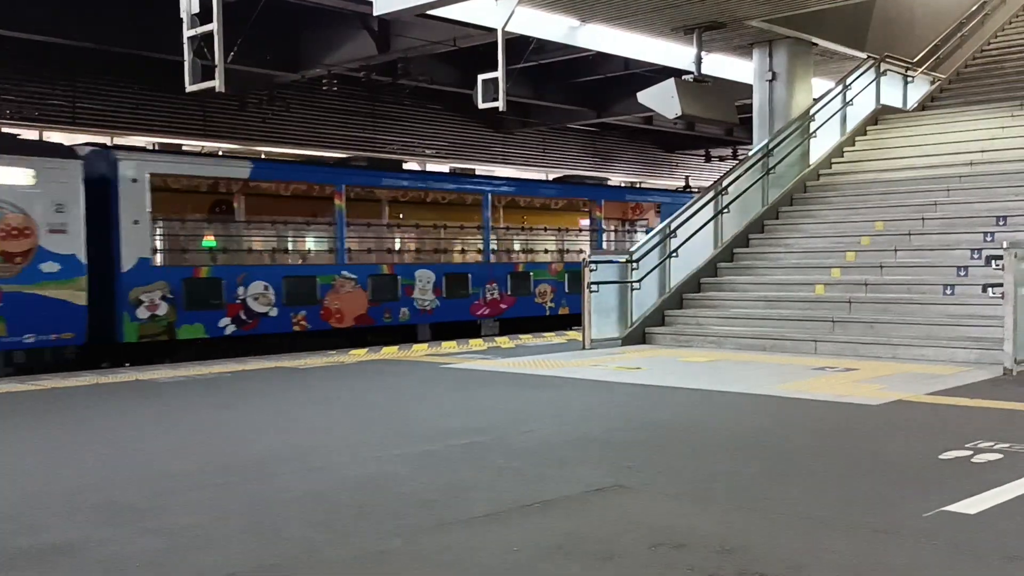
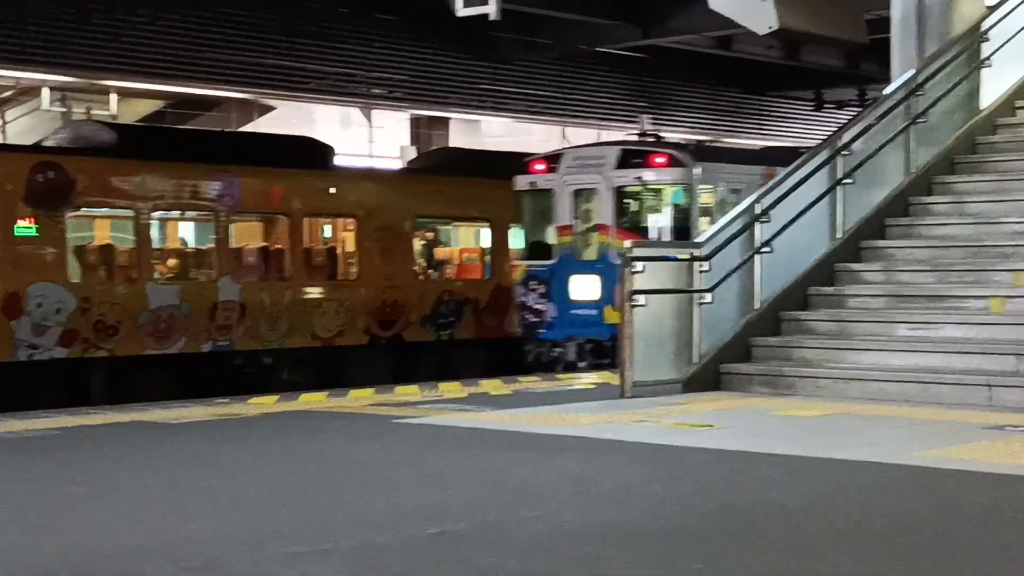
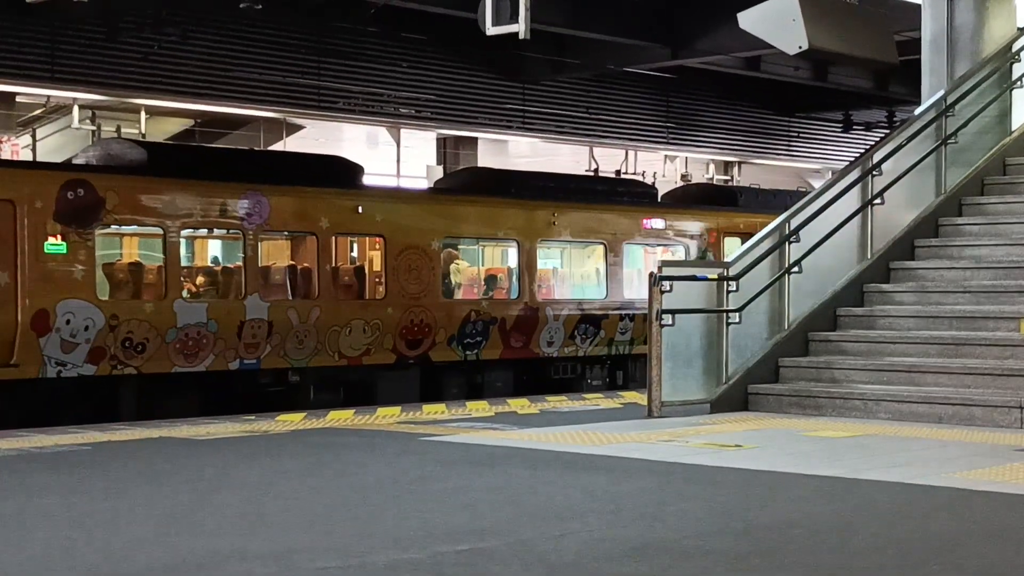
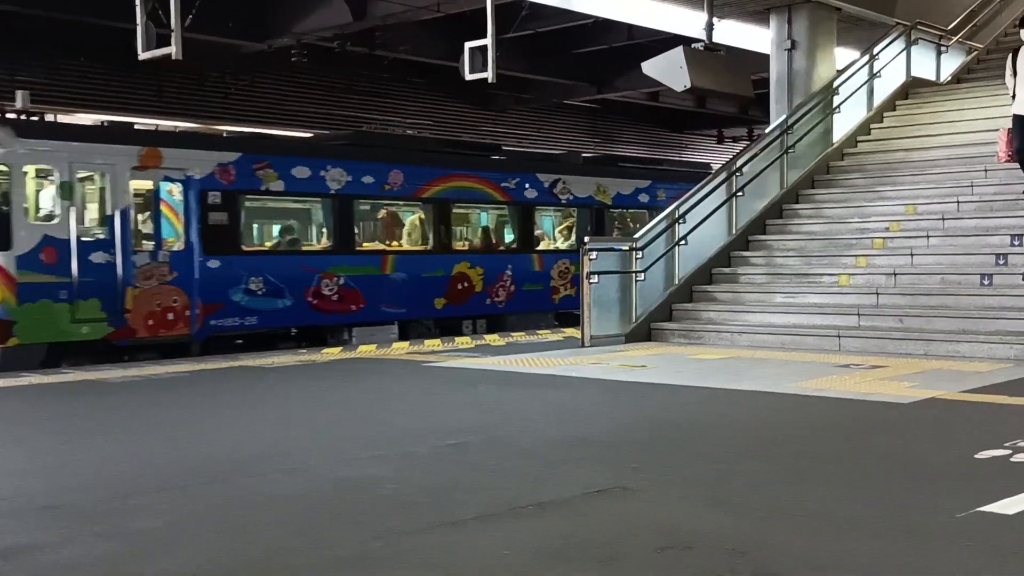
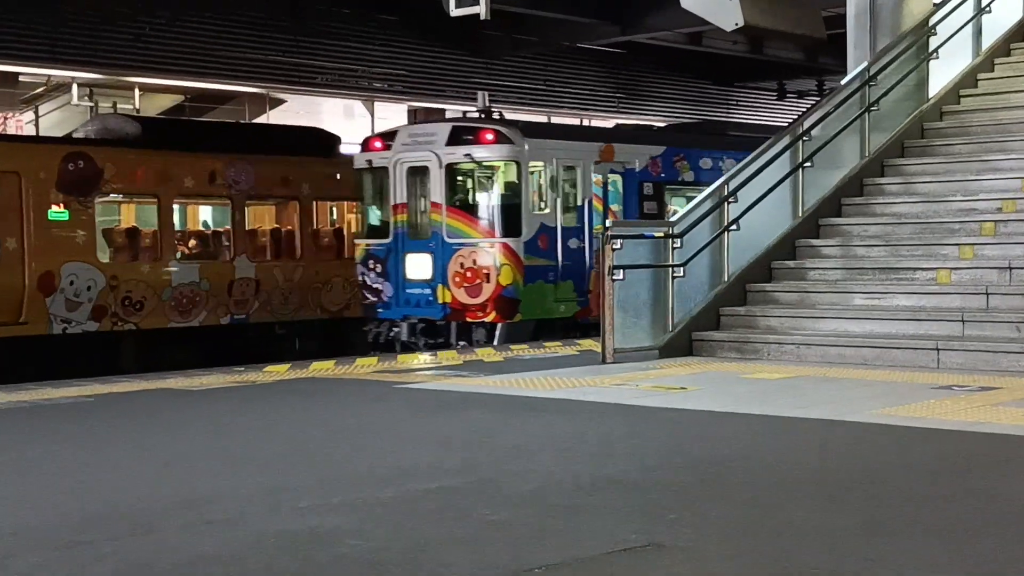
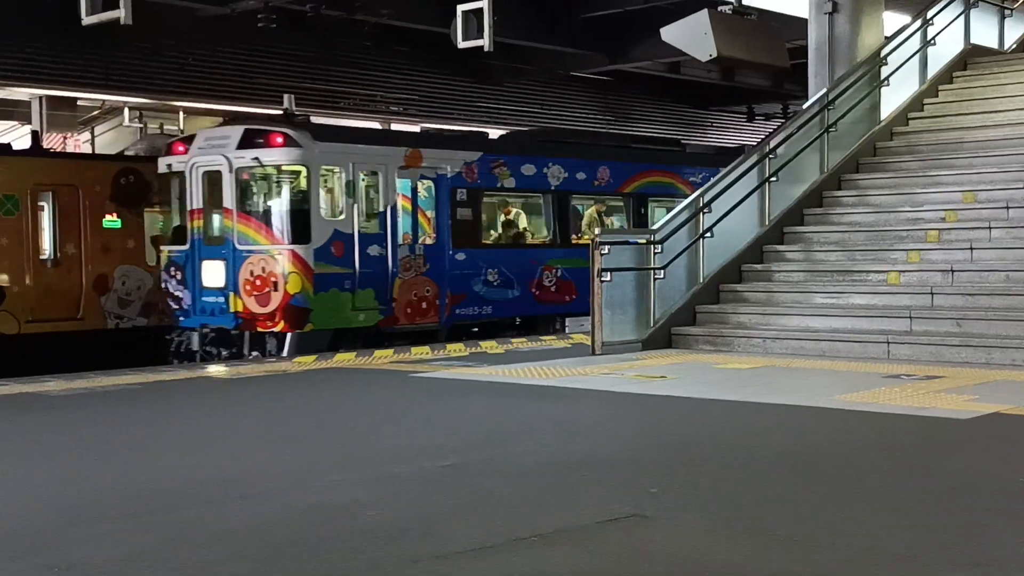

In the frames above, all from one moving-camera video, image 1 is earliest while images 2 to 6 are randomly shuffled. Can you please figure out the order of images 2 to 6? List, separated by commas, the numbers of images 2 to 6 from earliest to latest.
4, 6, 5, 2, 3
